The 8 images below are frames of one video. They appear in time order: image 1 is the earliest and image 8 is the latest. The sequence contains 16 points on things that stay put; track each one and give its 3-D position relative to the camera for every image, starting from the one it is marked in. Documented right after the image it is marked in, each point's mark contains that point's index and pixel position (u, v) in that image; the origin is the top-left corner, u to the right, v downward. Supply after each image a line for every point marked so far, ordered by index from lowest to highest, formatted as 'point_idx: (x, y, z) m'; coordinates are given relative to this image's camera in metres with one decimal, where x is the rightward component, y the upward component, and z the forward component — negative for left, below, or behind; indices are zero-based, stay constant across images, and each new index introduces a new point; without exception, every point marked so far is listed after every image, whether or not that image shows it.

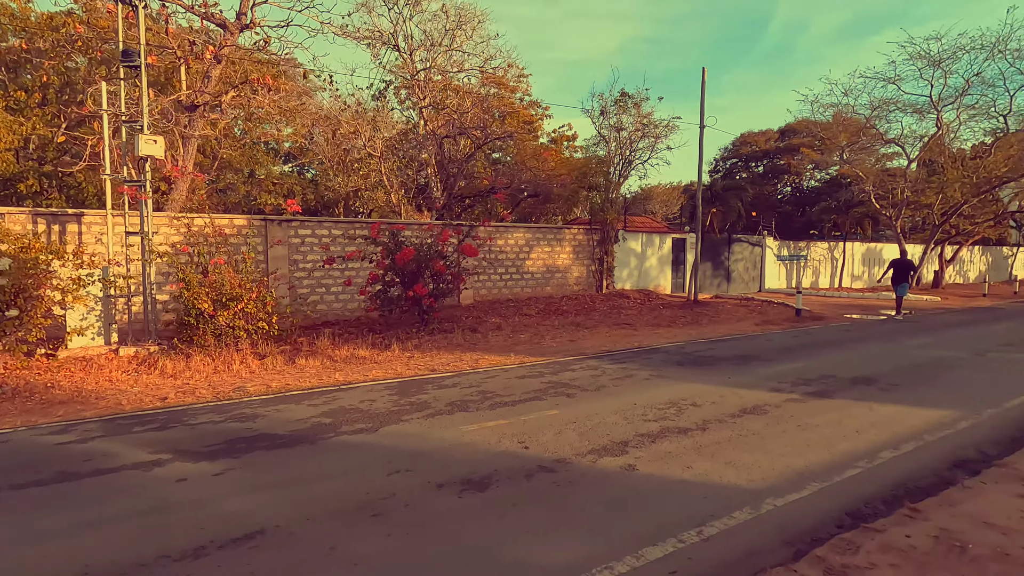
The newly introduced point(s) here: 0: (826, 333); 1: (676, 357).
0: (+7.3, -1.0, +12.6) m
1: (+2.8, -1.2, +9.3) m
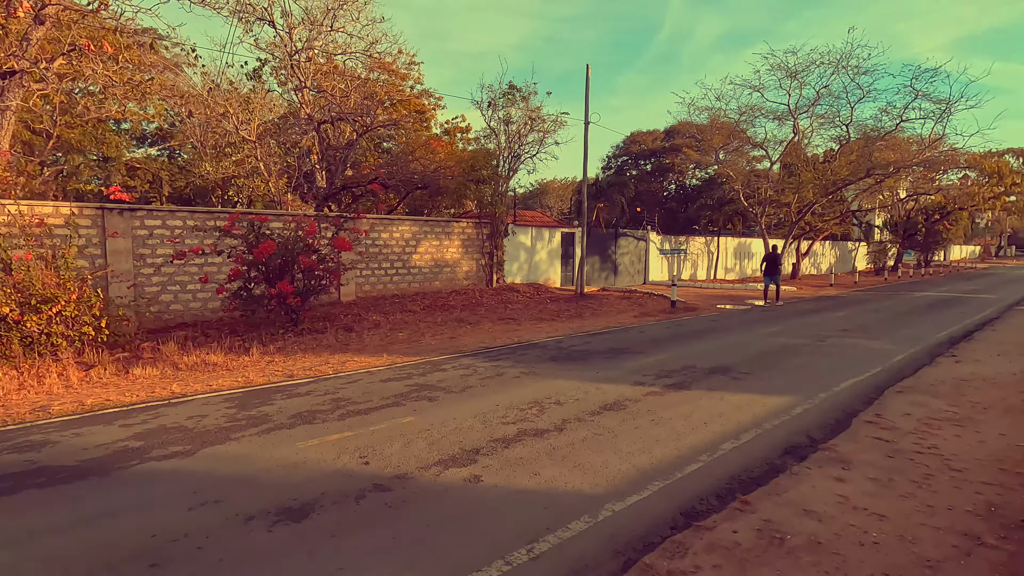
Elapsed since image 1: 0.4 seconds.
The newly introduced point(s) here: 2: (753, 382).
0: (+4.5, -0.9, +13.3) m
1: (+0.7, -1.1, +9.3) m
2: (+3.3, -1.3, +7.3) m
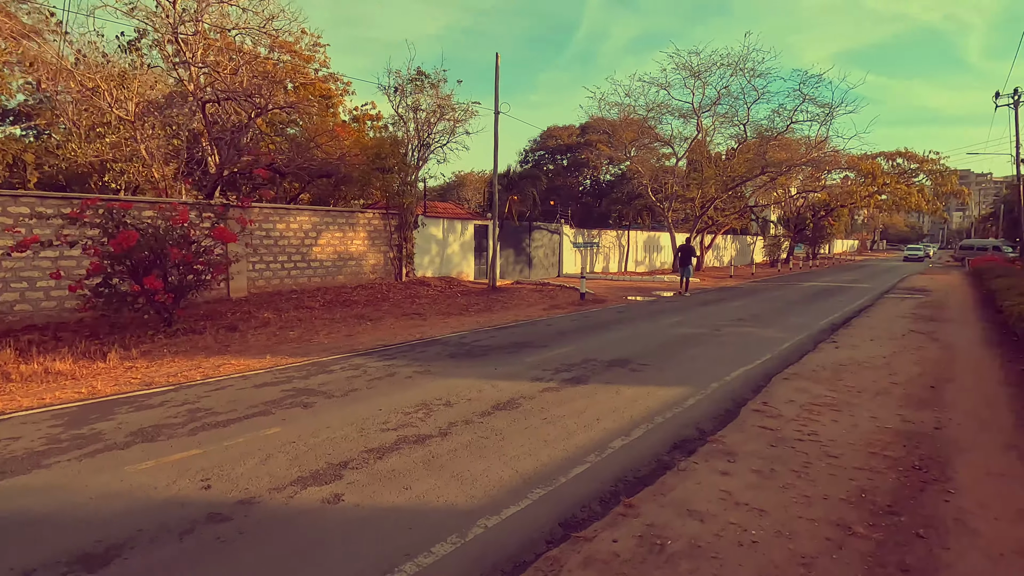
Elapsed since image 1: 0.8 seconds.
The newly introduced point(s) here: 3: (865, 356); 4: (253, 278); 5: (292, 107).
0: (+2.2, -0.7, +13.4) m
1: (-1.0, -1.0, +8.9) m
2: (+1.9, -1.2, +7.3) m
3: (+6.0, -1.2, +9.1) m
4: (-7.1, +0.3, +14.7) m
5: (-7.1, +5.8, +17.2) m
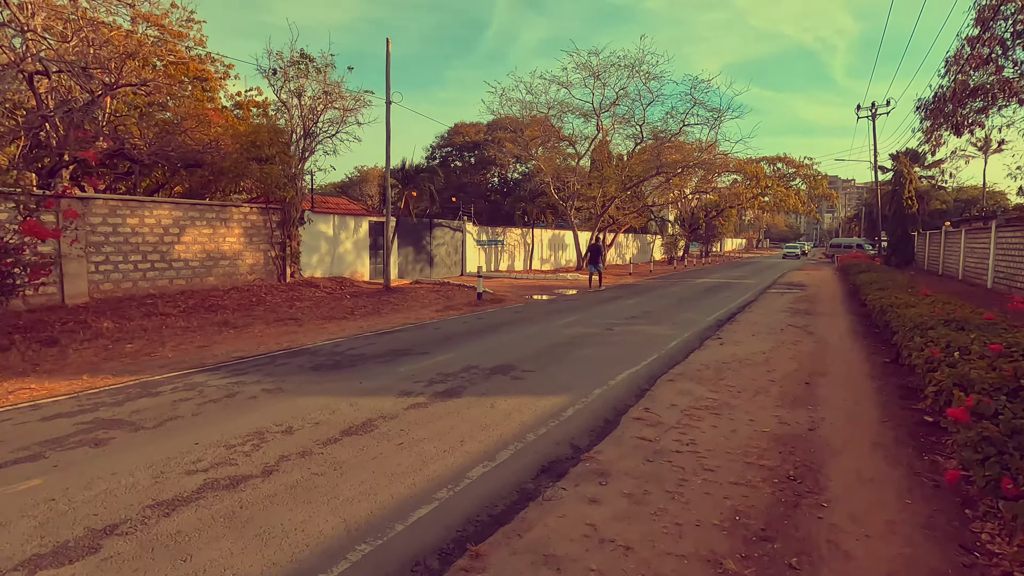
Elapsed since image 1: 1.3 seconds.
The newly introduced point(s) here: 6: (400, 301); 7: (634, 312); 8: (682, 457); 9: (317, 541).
0: (-0.4, -0.7, +12.8) m
1: (-2.8, -1.1, +7.9) m
2: (+0.3, -1.2, +6.7) m
3: (+4.0, -1.1, +9.2) m
4: (-9.8, +0.2, +12.6) m
5: (-10.3, +5.7, +15.1) m
6: (-3.2, -0.4, +15.3) m
7: (+3.1, -0.6, +13.5) m
8: (+1.5, -1.5, +4.6) m
9: (-1.1, -1.5, +3.1) m
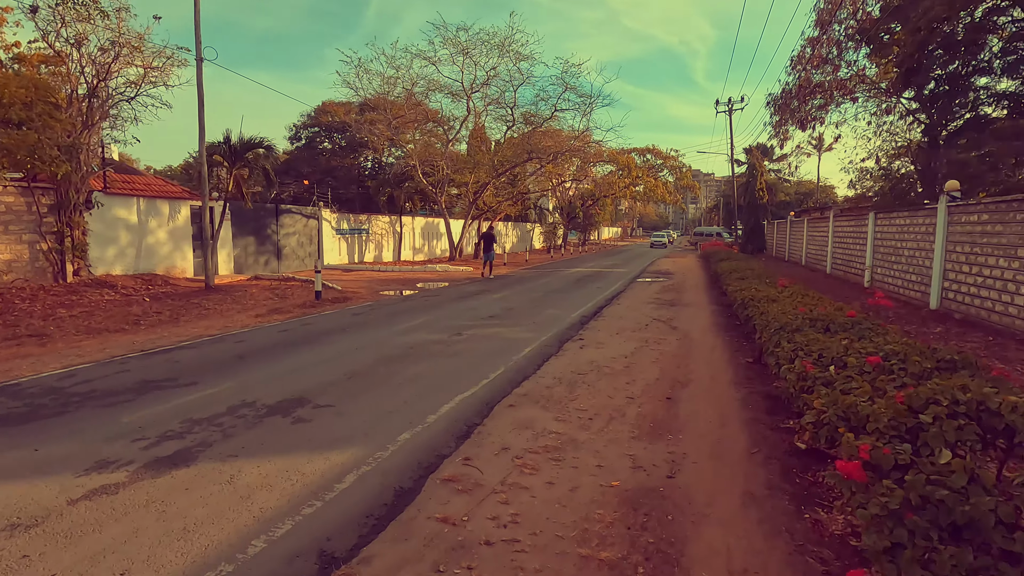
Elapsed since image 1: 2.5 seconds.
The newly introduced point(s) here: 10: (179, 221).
0: (-3.6, -0.6, +10.7) m
1: (-5.0, -1.2, +5.4) m
2: (-1.7, -1.2, +4.9) m
3: (+1.4, -1.0, +8.1) m
4: (-12.8, 0.0, +8.6) m
5: (-13.9, +5.5, +10.8) m
6: (-6.9, -0.3, +12.6) m
7: (-0.4, -0.5, +12.0) m
8: (-0.1, -1.5, +3.1) m
9: (-2.3, -1.6, +1.1) m
10: (-10.3, +2.1, +16.7) m
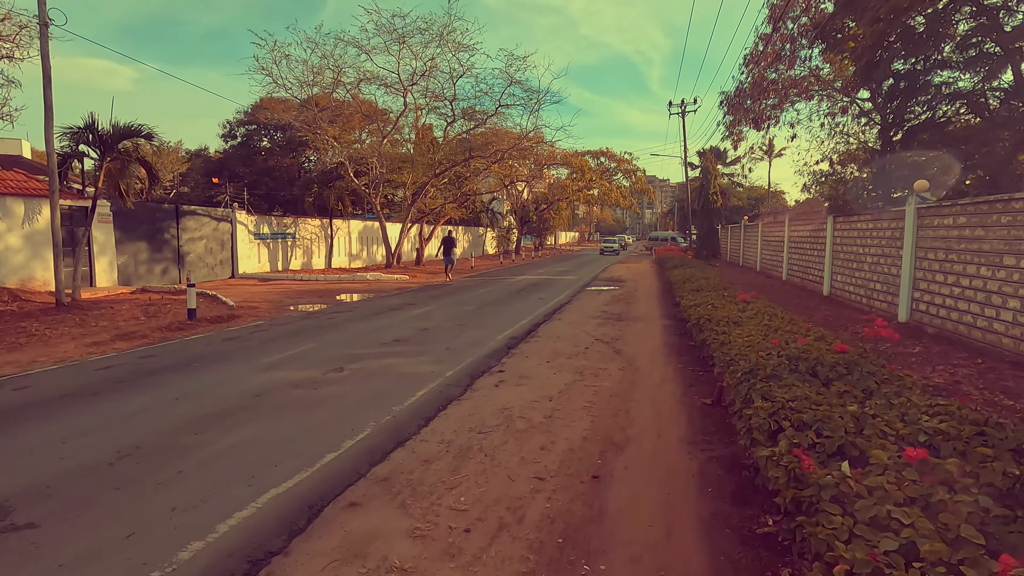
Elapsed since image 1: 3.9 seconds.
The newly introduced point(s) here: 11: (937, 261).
0: (-5.0, -0.9, +8.4) m
1: (-6.0, -1.4, +3.0) m
2: (-2.8, -1.5, +2.8) m
3: (+0.2, -1.3, +6.2) m
4: (-14.1, -0.4, +5.6) m
5: (-15.4, +5.2, +7.8) m
6: (-8.5, -0.7, +10.0) m
7: (-2.0, -0.8, +10.0) m
8: (-1.0, -1.8, +1.1) m
9: (-3.1, -1.8, -1.1) m
10: (-12.2, +1.7, +13.9) m
11: (+8.5, +0.5, +10.7) m
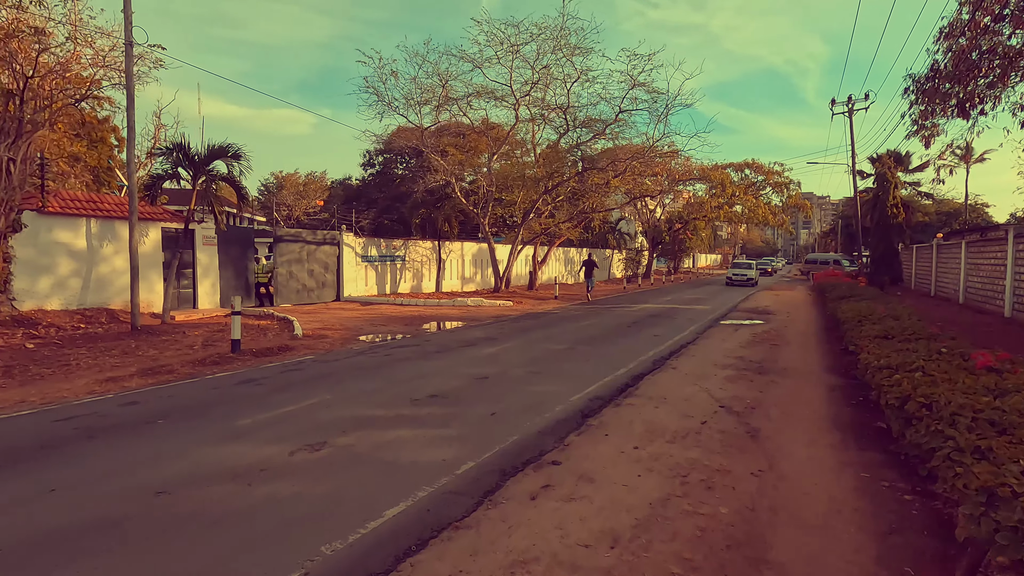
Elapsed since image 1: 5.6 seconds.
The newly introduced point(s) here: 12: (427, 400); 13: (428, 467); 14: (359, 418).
0: (-4.1, -1.3, +7.0) m
1: (-6.4, -1.6, +2.0) m
2: (-3.3, -1.7, +0.9) m
3: (+0.4, -1.7, +3.5) m
4: (-13.5, -0.6, +6.5) m
5: (-14.1, +4.9, +9.1) m
6: (-7.1, -1.1, +9.4) m
7: (-0.7, -1.3, +7.7) m
8: (-2.0, -1.9, -1.2) m
9: (-4.6, -1.9, -2.7) m
10: (-9.7, +1.1, +14.2) m
11: (+9.6, -0.1, +5.9) m
12: (-1.0, -1.3, +6.5) m
13: (-0.7, -1.5, +4.6) m
14: (-1.6, -1.4, +5.8) m
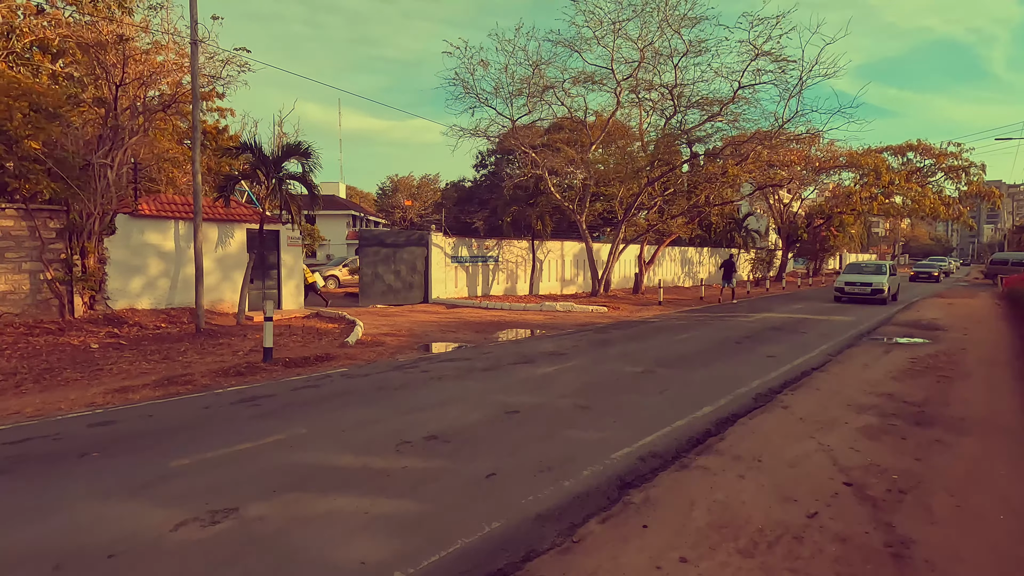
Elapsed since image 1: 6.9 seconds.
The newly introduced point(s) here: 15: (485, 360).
0: (-3.8, -1.4, +6.2) m
1: (-7.2, -1.6, +1.8) m
2: (-4.4, -1.7, +0.1) m
3: (-0.2, -1.8, +1.8) m
4: (-13.0, -0.5, +7.8) m
5: (-13.0, +5.0, +10.5) m
6: (-6.1, -1.2, +9.2) m
7: (-0.3, -1.4, +6.2) m
8: (-3.6, -2.0, -2.2) m
9: (-6.4, -1.9, -3.2) m
10: (-7.5, +1.1, +14.4) m
11: (+9.4, -0.4, +2.1) m
12: (-0.8, -1.4, +5.0) m
13: (-0.9, -1.6, +3.1) m
14: (-1.6, -1.5, +4.4) m
15: (-0.4, -1.2, +9.2) m
